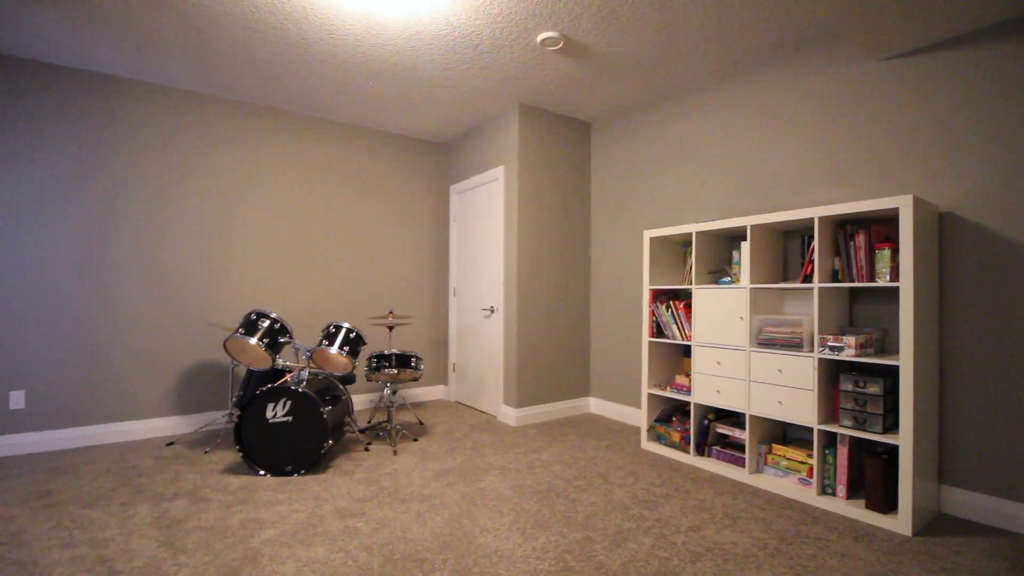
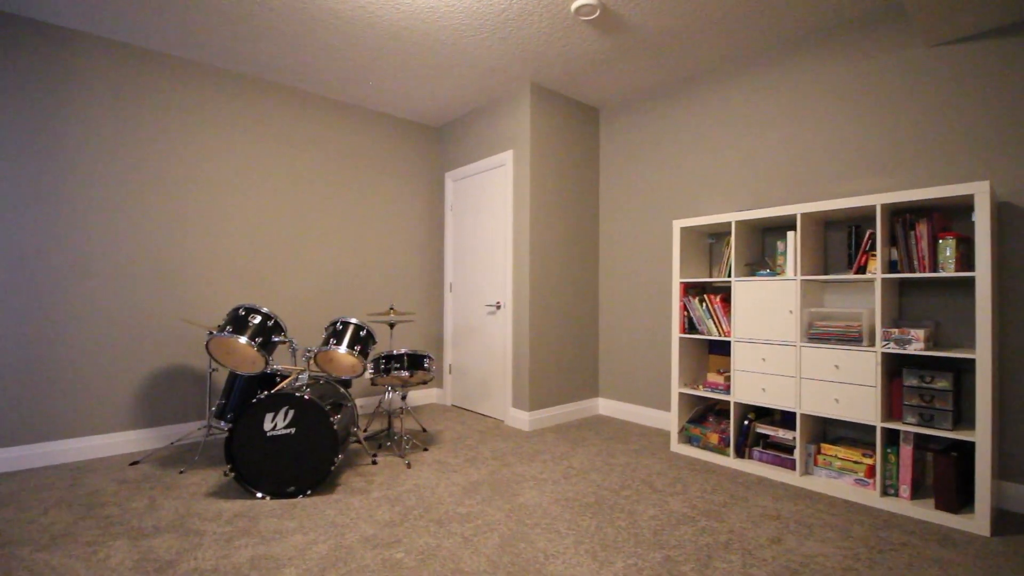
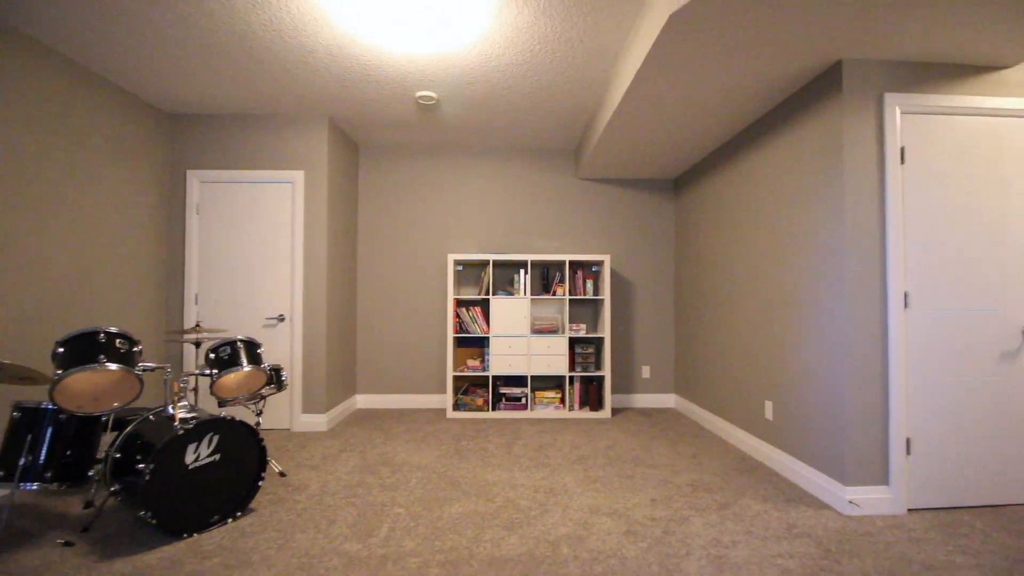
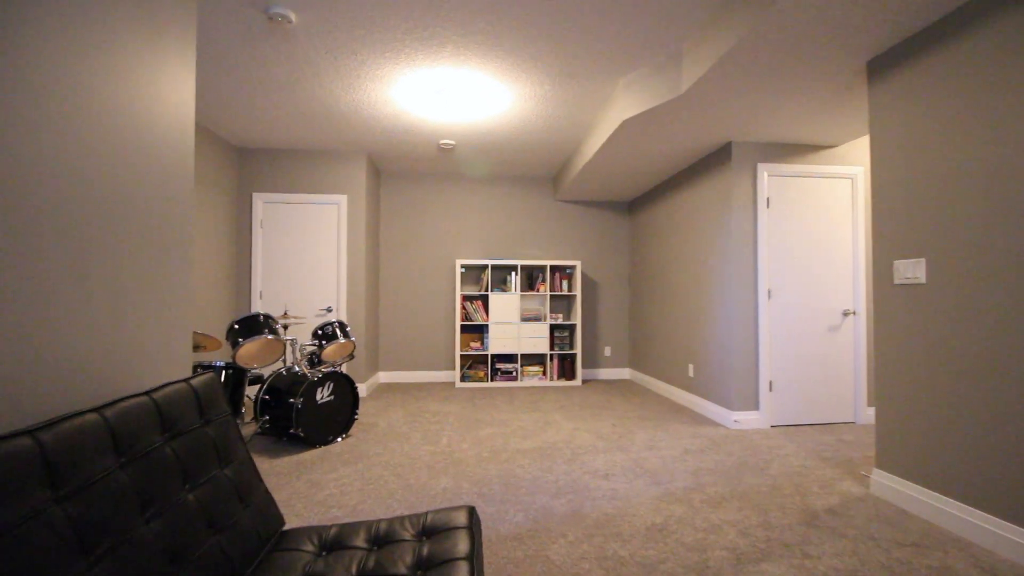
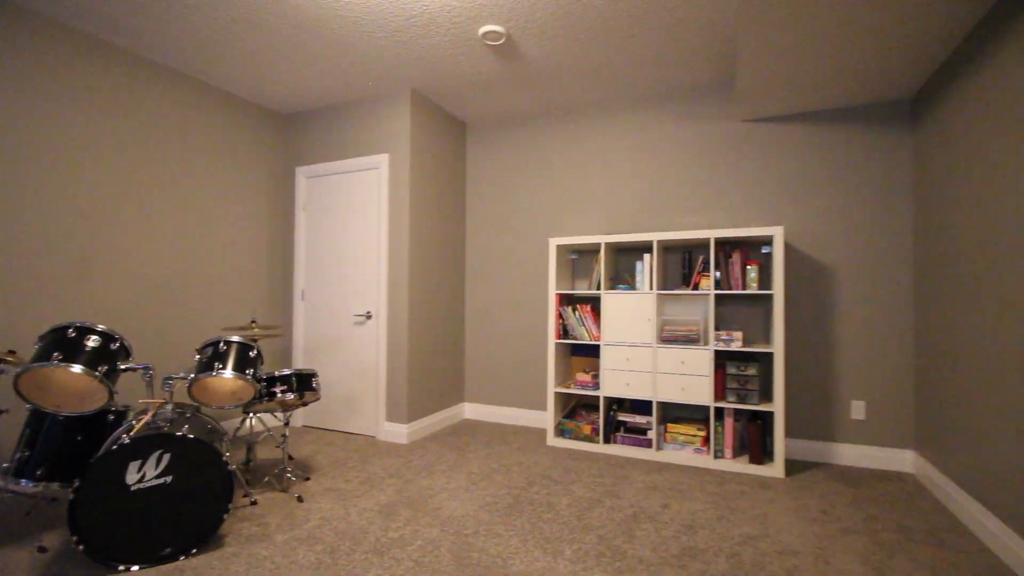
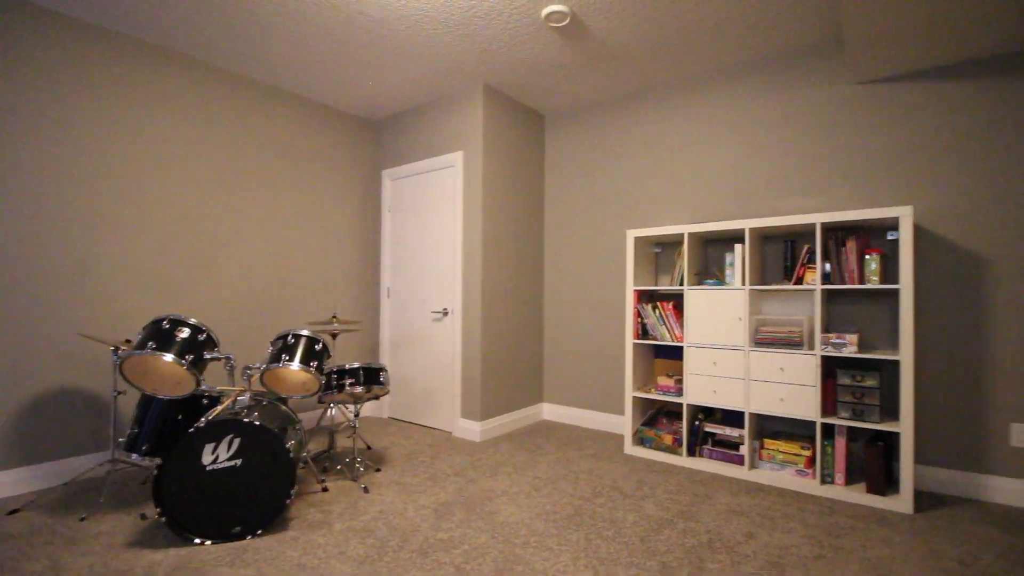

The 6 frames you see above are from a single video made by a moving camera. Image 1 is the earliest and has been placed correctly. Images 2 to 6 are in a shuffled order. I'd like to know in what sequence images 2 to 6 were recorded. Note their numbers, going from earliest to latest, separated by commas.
2, 6, 5, 3, 4
